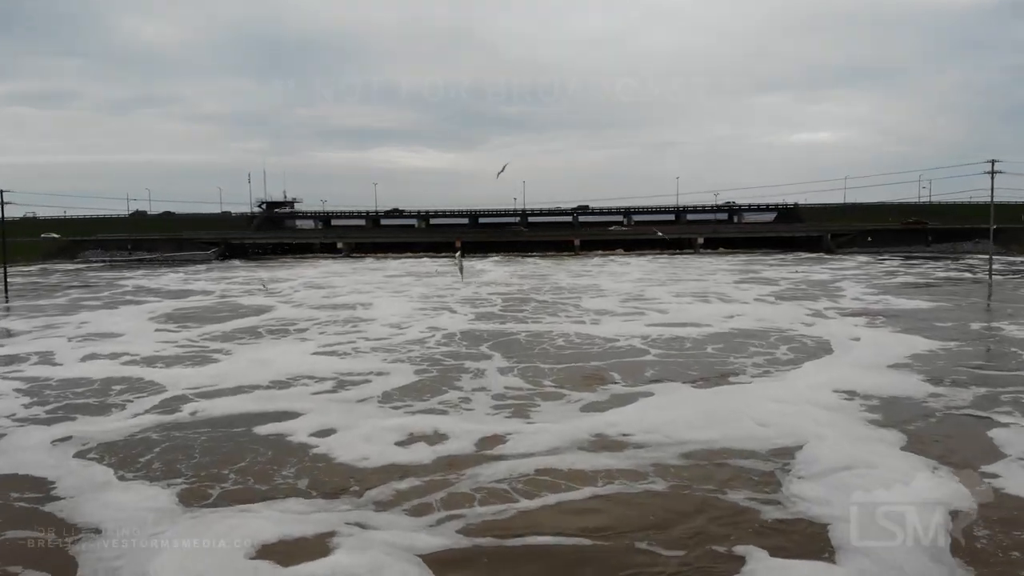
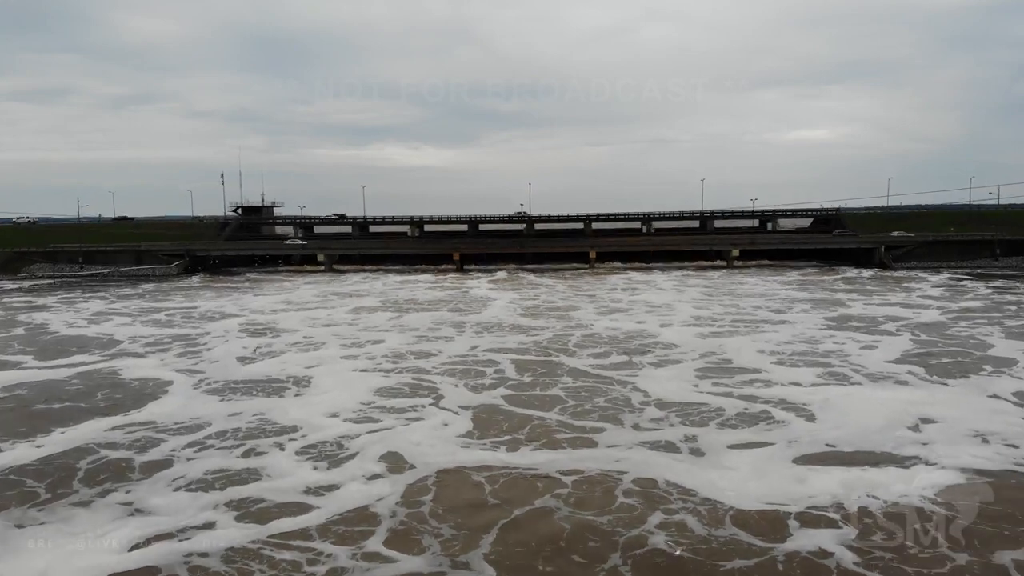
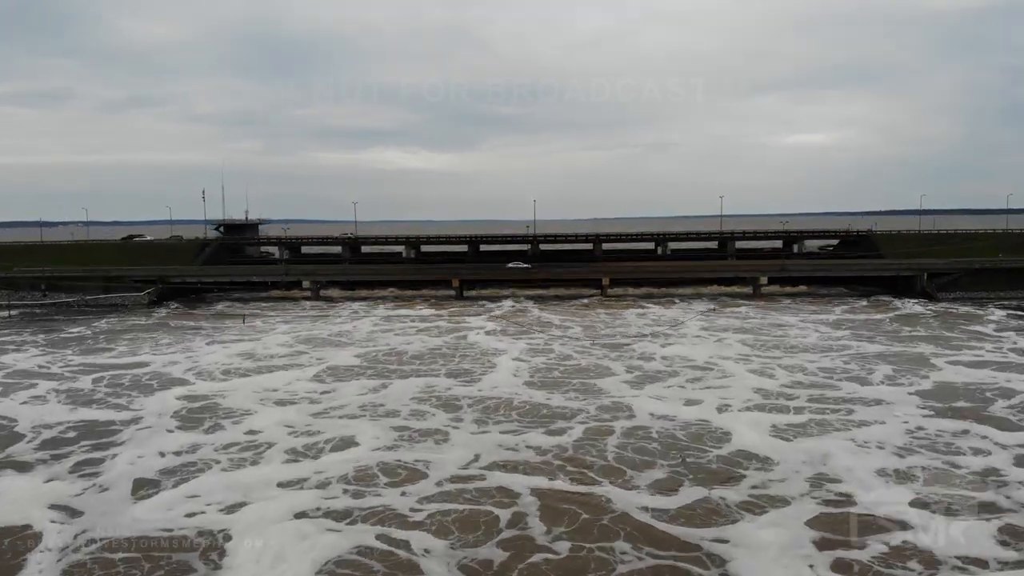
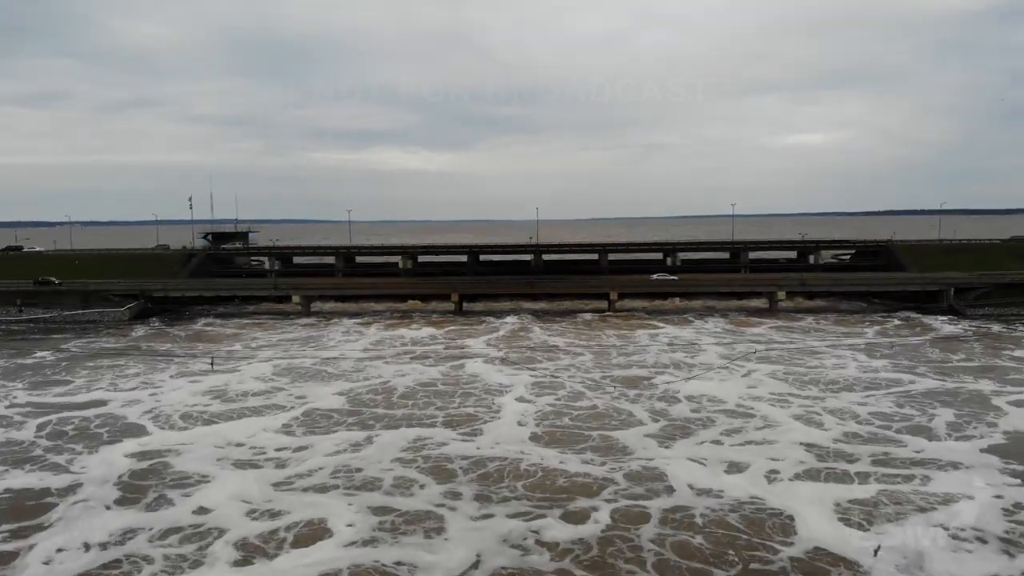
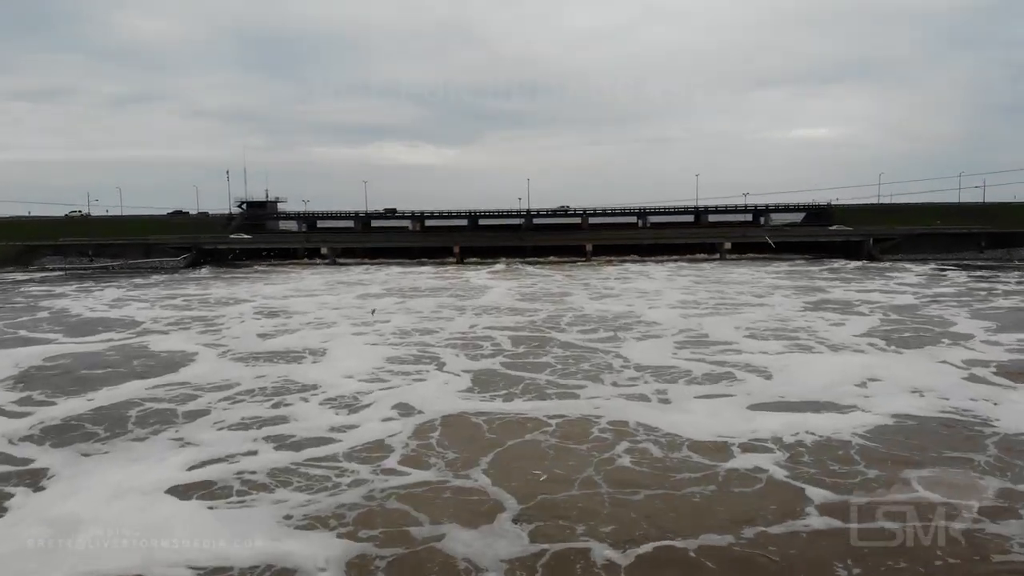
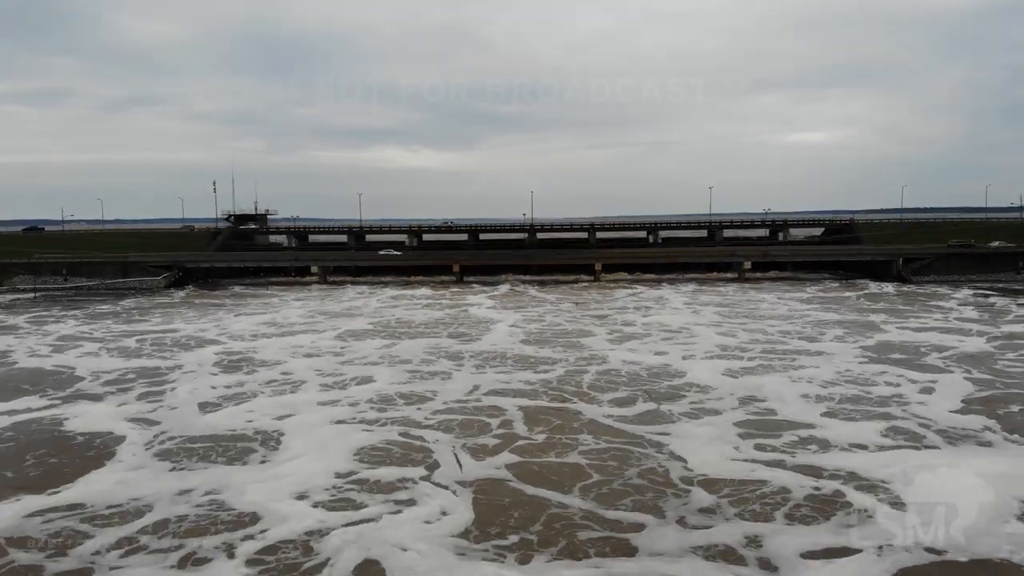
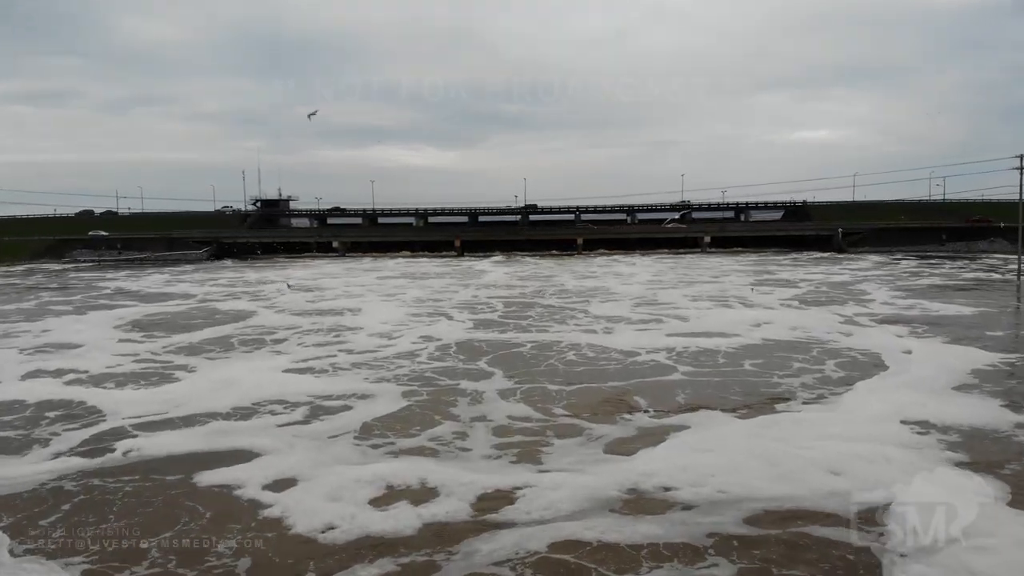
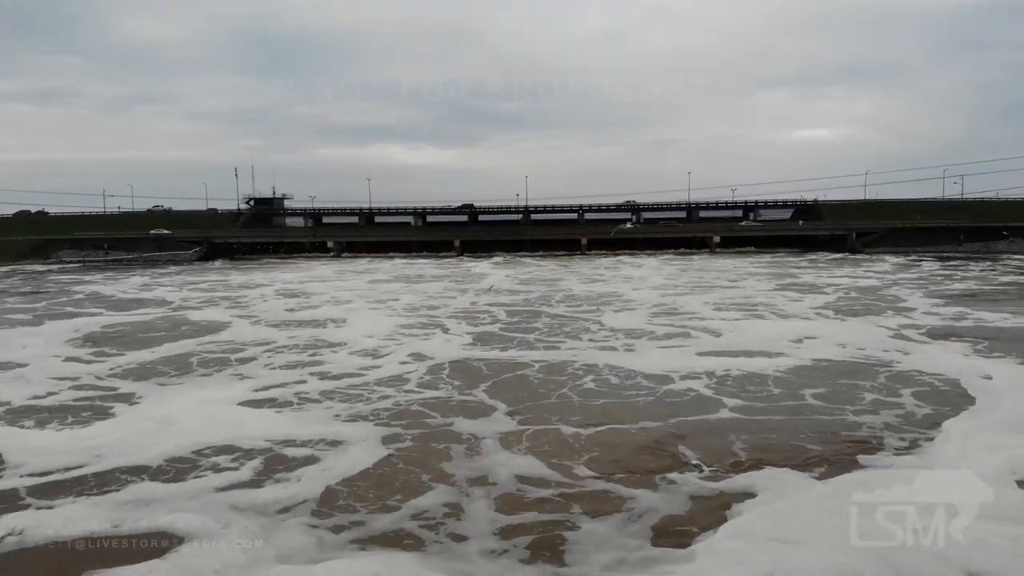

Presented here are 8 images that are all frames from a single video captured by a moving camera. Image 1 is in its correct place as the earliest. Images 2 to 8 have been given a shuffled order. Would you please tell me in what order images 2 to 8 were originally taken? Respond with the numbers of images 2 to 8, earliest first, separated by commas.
7, 8, 5, 2, 6, 3, 4
